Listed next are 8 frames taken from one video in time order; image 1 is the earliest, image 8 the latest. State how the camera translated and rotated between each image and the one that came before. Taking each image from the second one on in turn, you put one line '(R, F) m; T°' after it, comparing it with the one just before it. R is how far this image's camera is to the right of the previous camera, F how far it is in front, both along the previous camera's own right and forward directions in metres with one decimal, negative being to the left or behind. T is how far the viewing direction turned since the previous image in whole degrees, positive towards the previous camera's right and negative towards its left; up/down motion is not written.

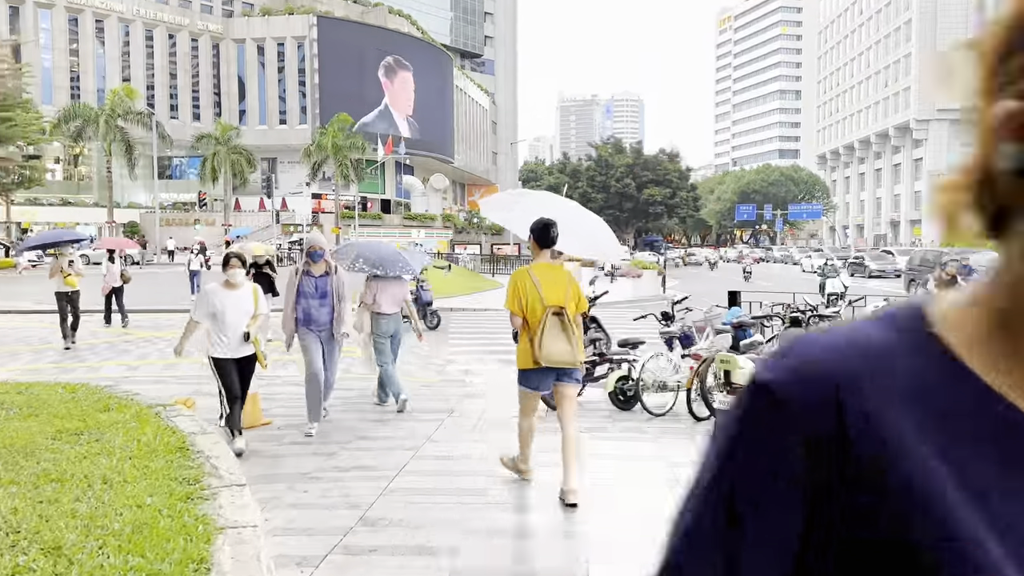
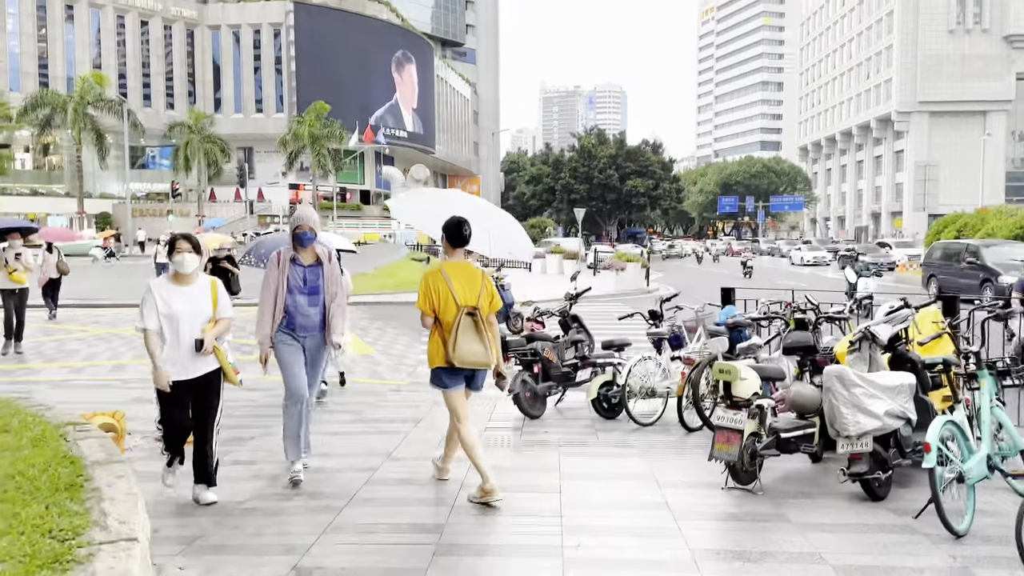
(+0.1, +0.8) m; +1°
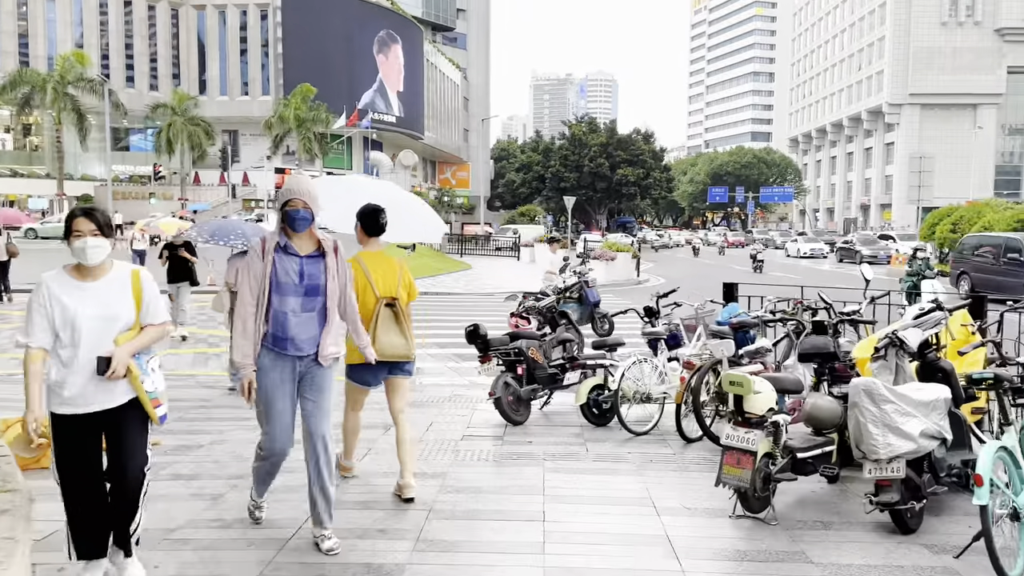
(+0.1, +0.7) m; +1°
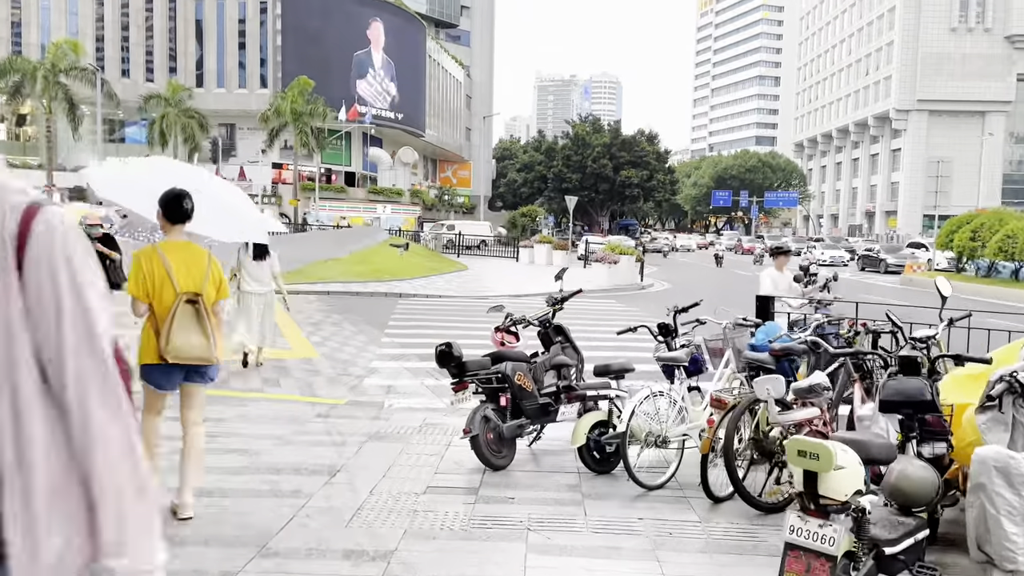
(+0.1, +1.4) m; 0°
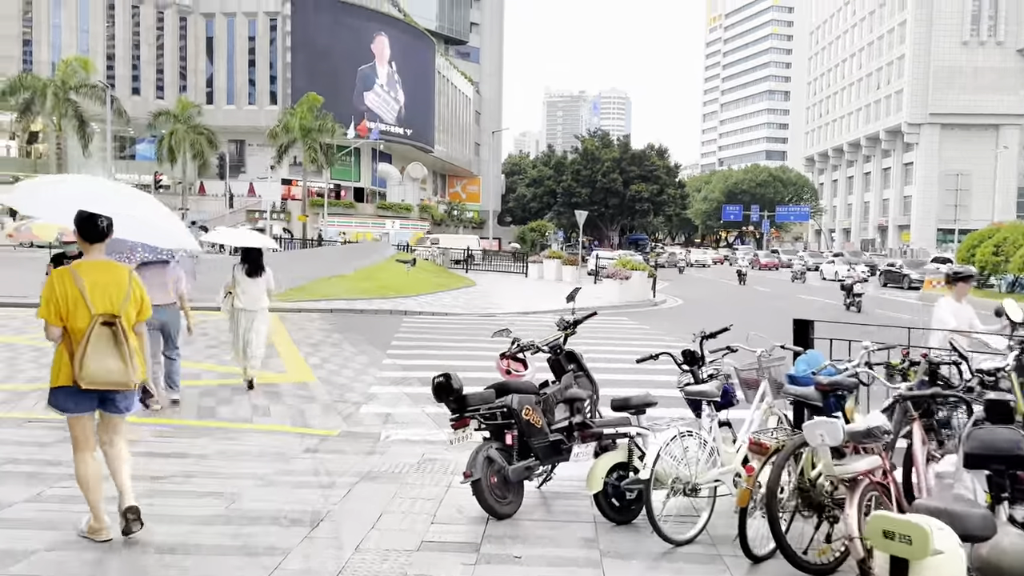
(0.0, +0.6) m; -1°
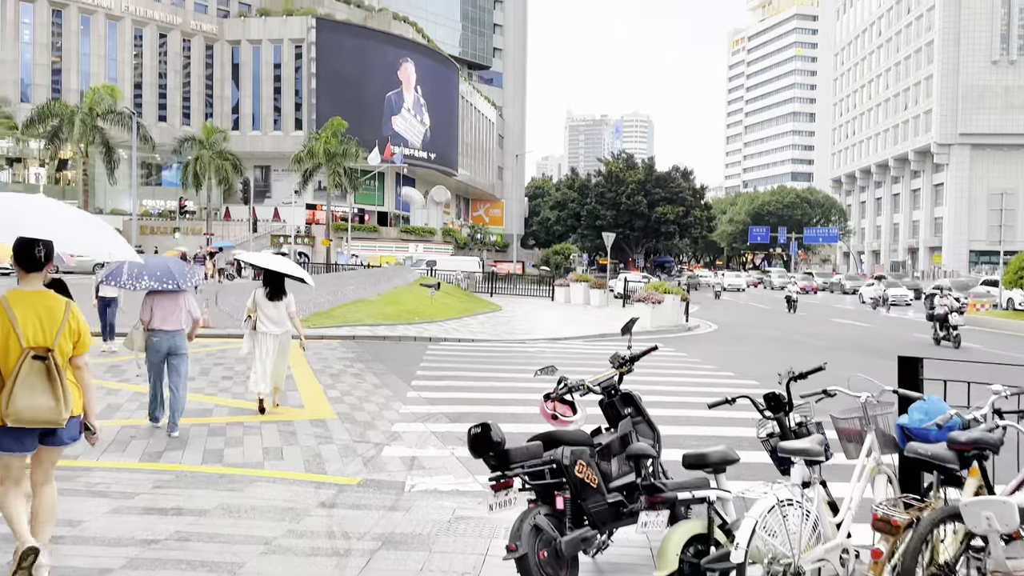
(-0.1, +0.8) m; -2°
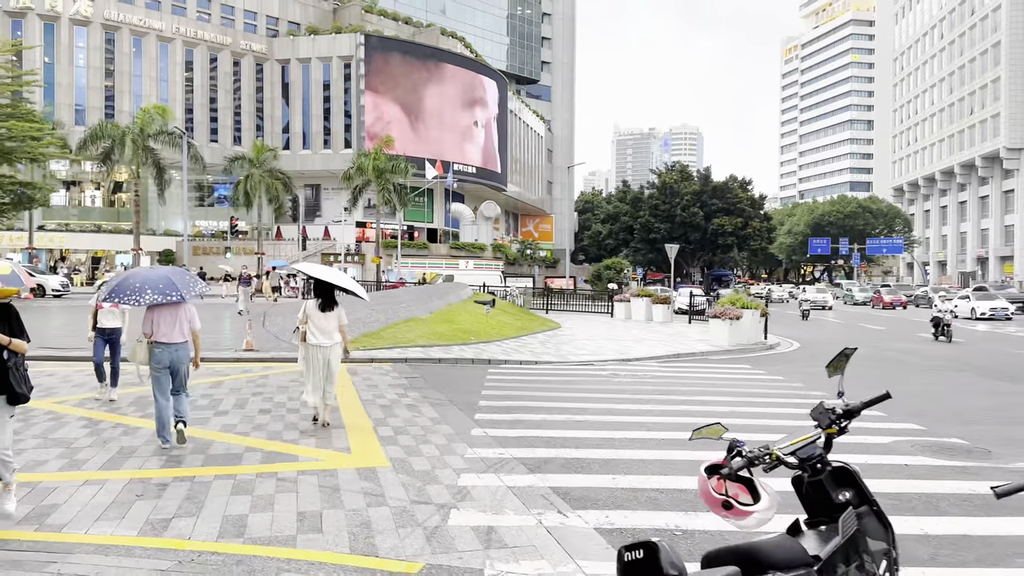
(-0.4, +1.7) m; -3°
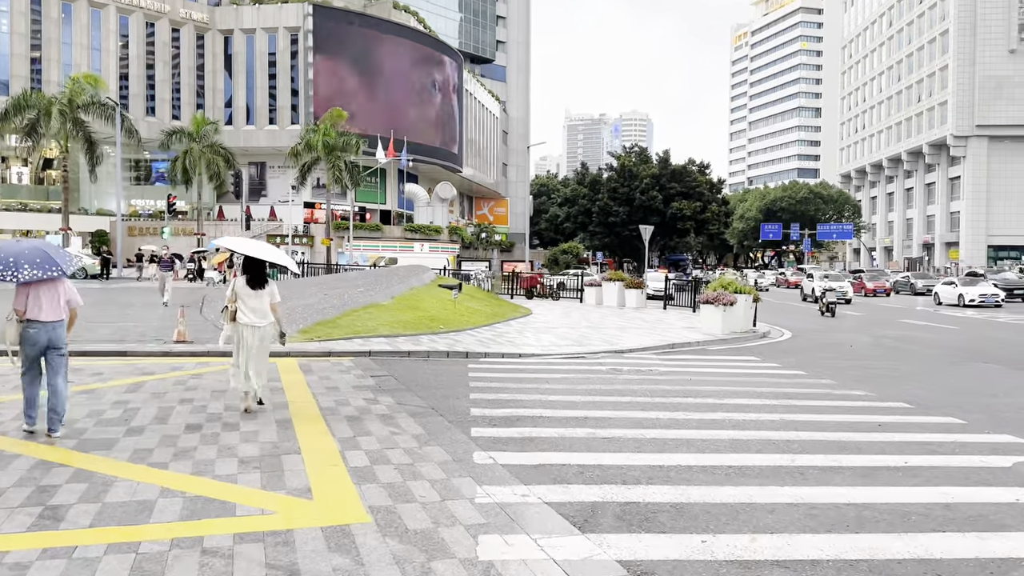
(-0.5, +2.2) m; +4°
